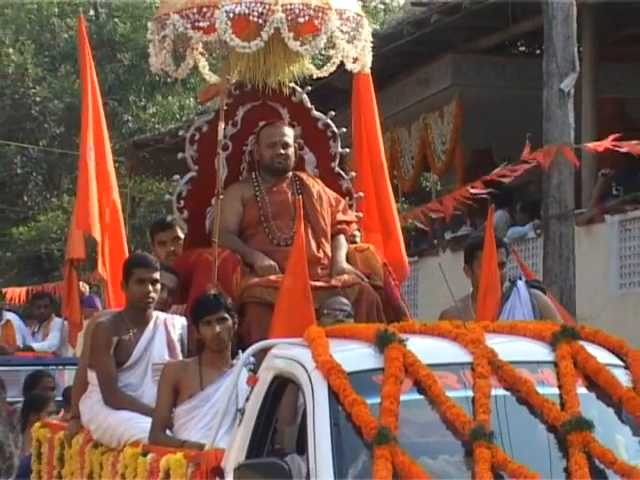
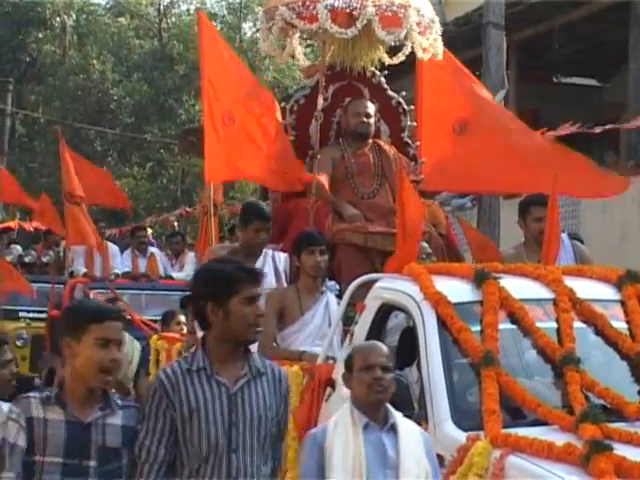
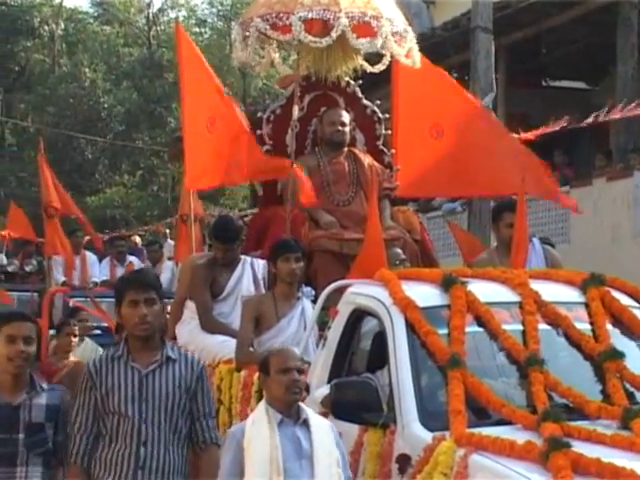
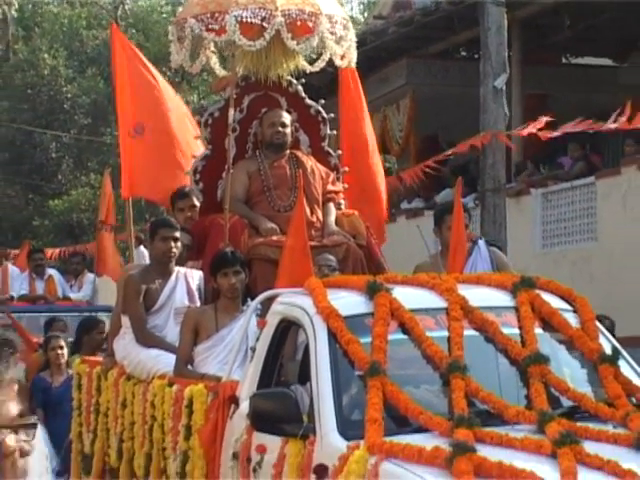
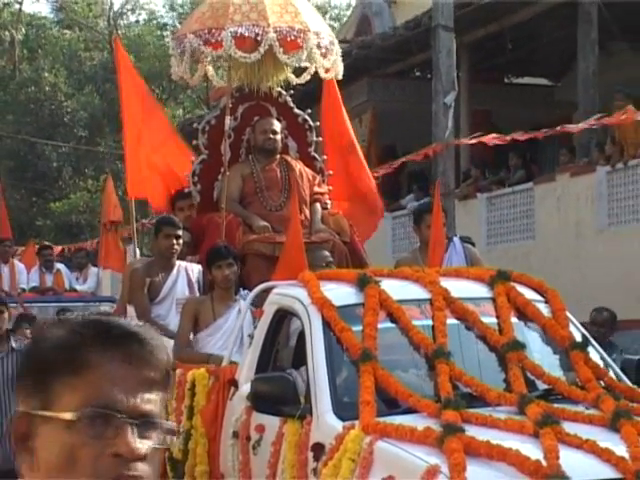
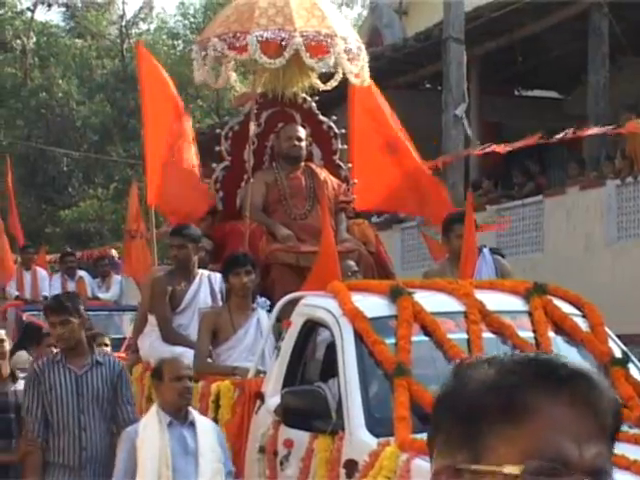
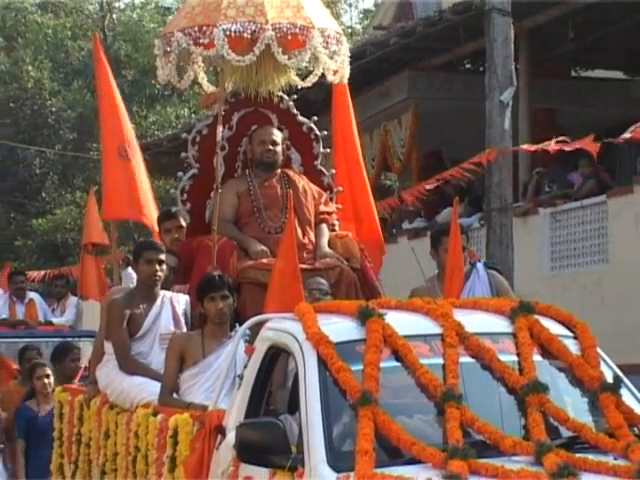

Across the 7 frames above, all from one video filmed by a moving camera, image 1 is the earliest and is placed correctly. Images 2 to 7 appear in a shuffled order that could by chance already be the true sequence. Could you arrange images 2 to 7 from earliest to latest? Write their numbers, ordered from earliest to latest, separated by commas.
7, 4, 5, 6, 3, 2
